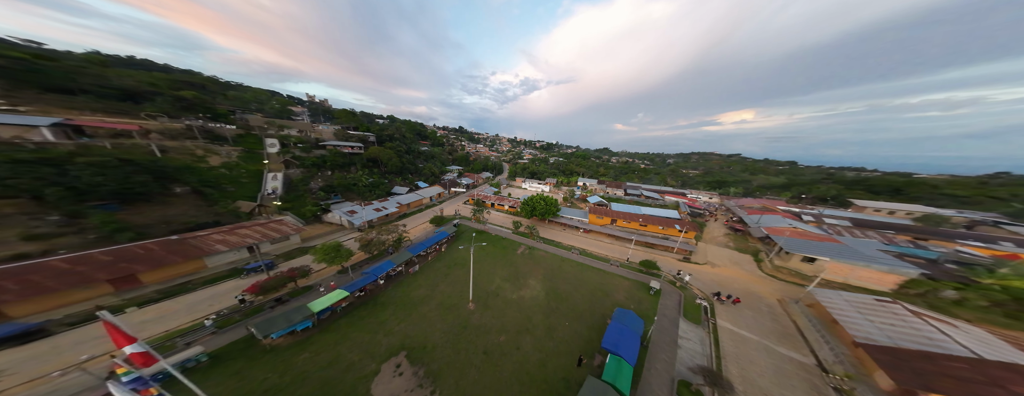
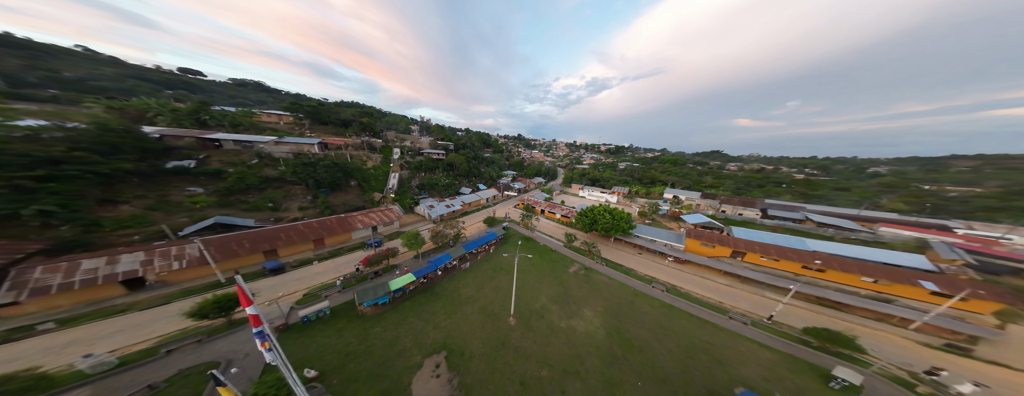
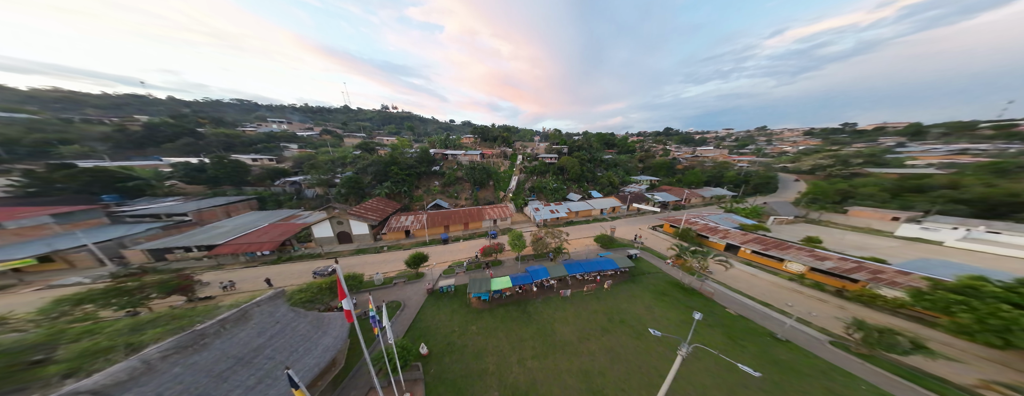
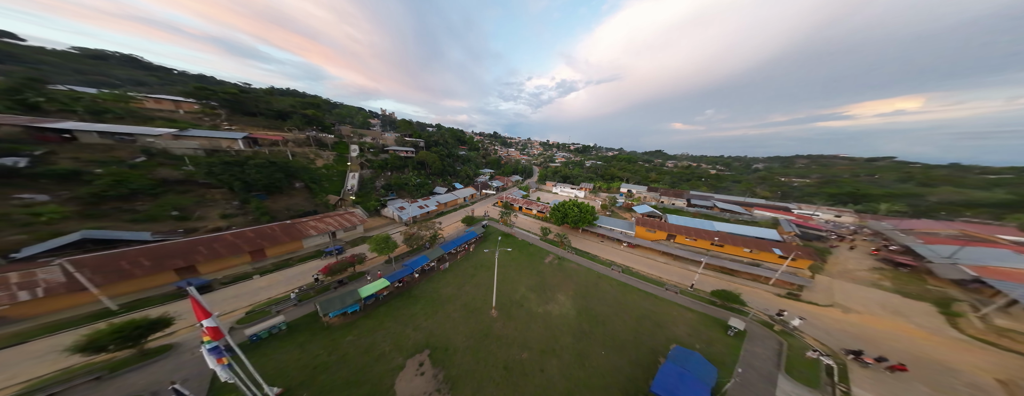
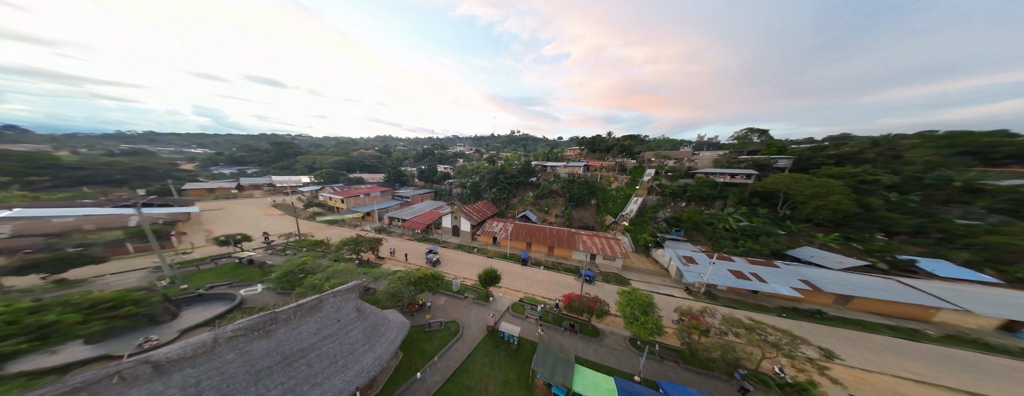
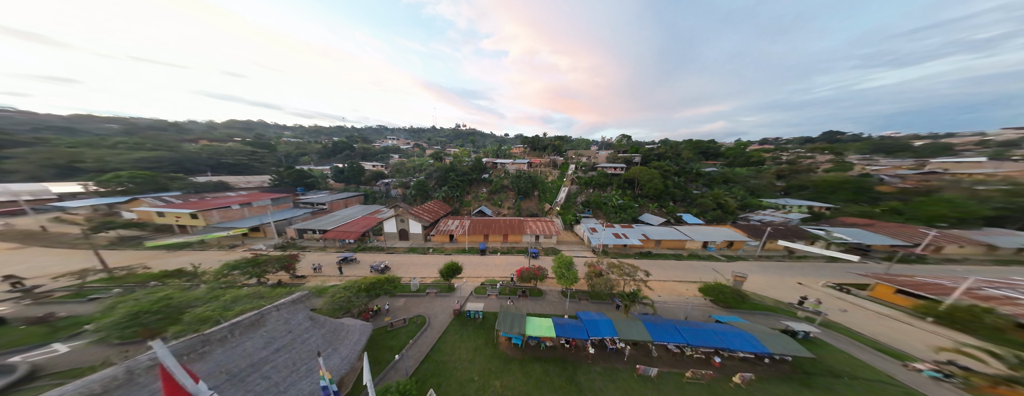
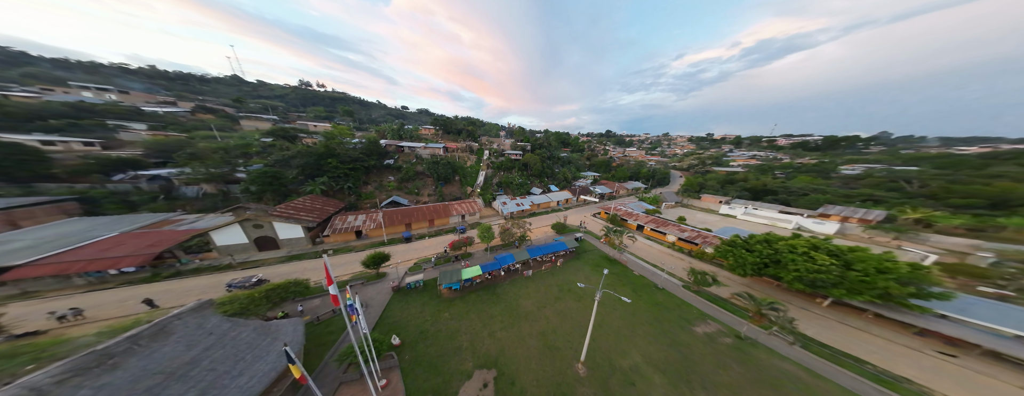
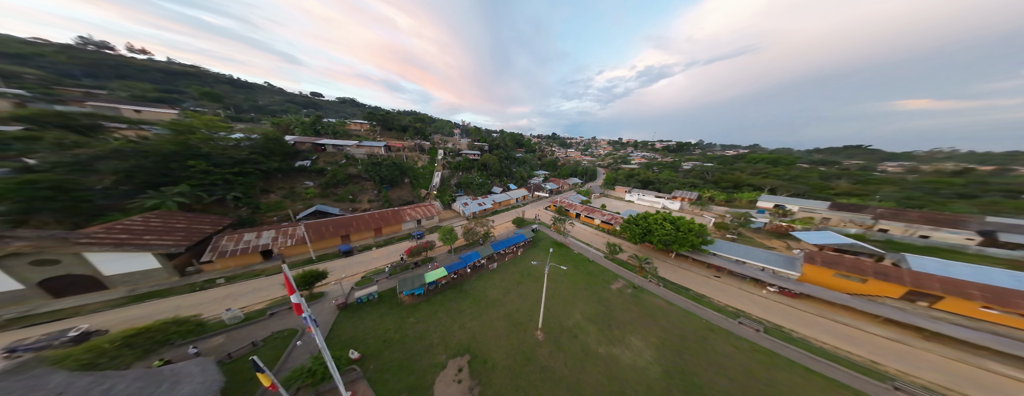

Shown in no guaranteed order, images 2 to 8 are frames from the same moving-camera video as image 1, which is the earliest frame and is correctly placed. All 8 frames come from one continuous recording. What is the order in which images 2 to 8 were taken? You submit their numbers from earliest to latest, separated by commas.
4, 2, 8, 7, 3, 6, 5
